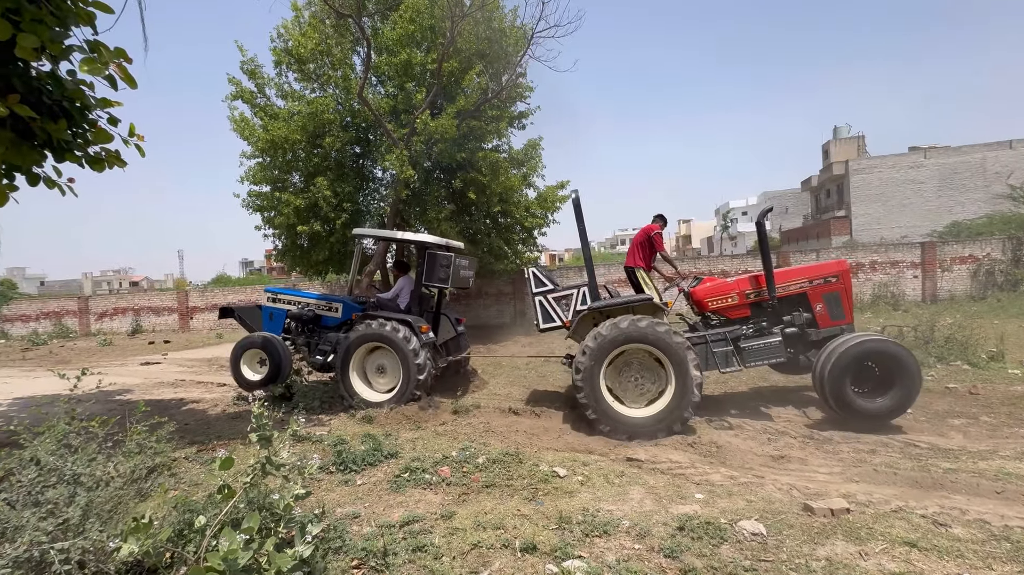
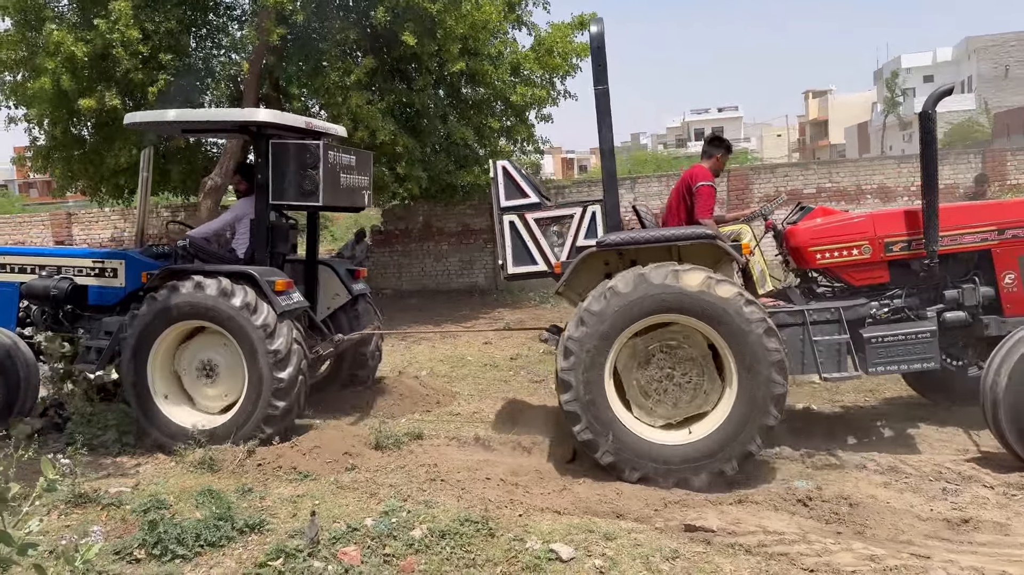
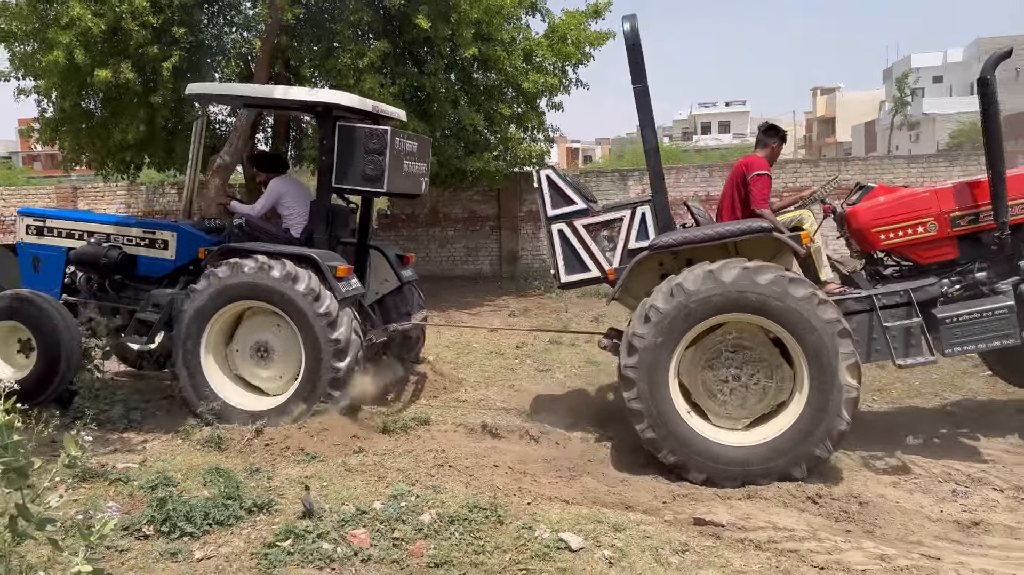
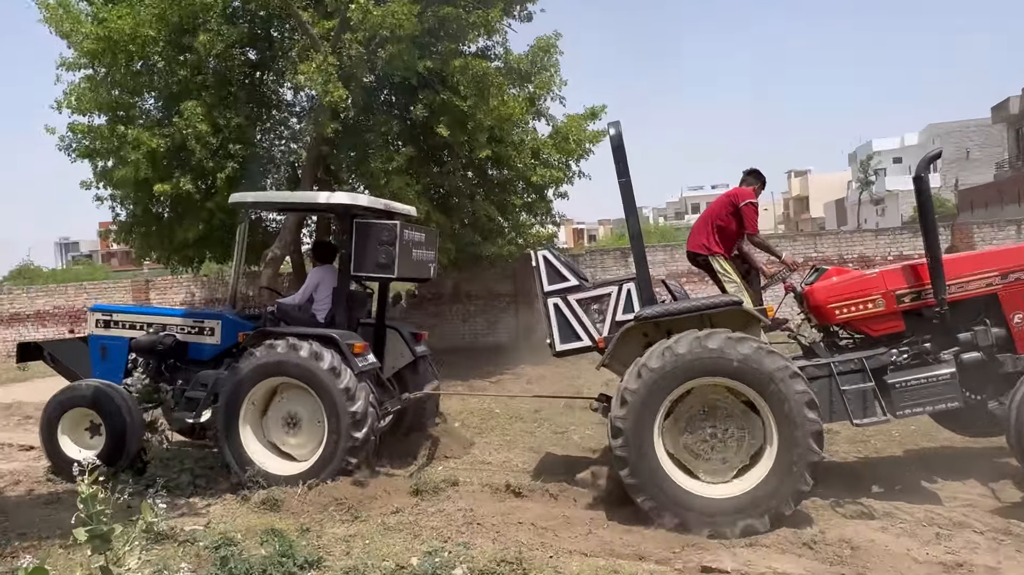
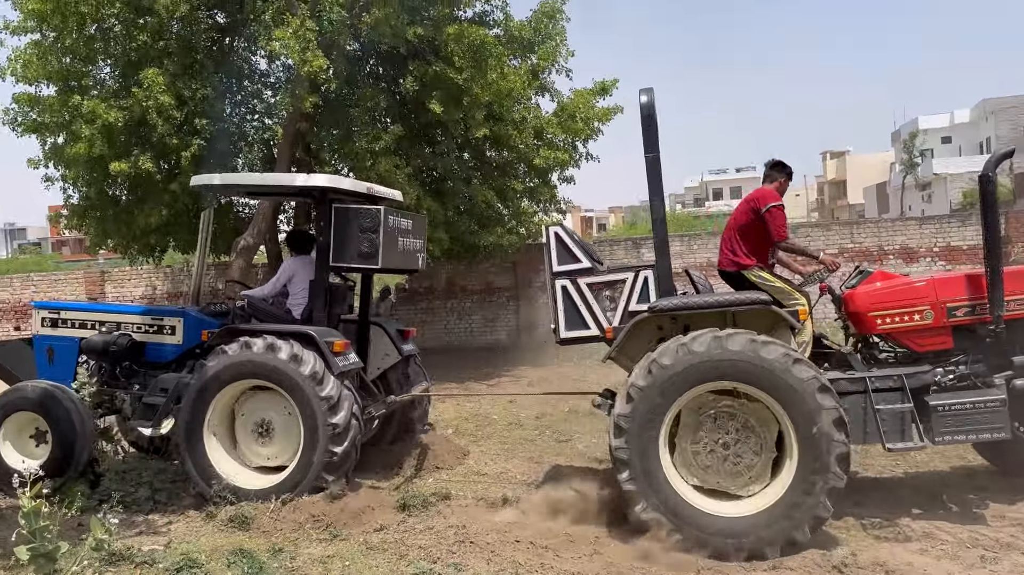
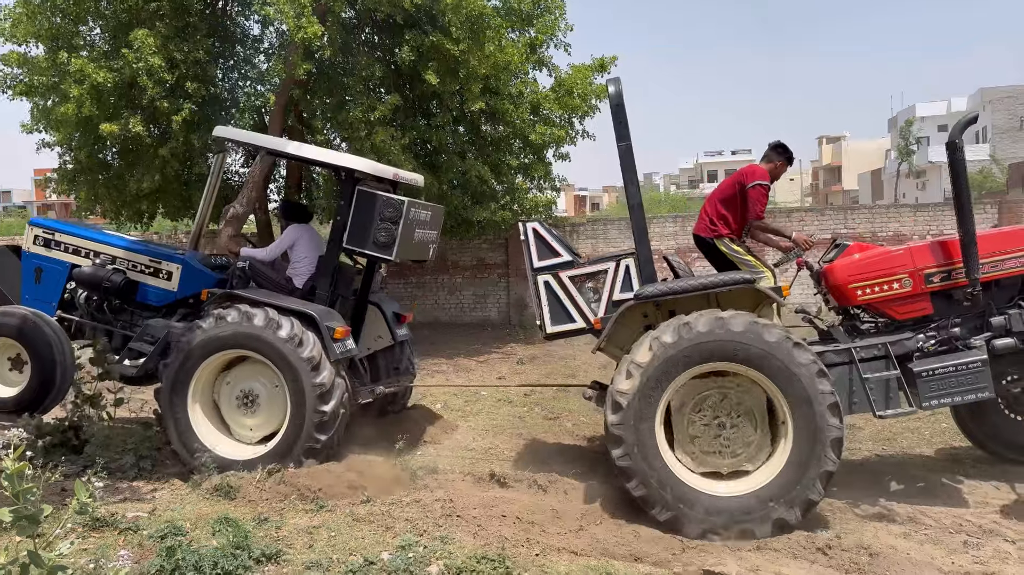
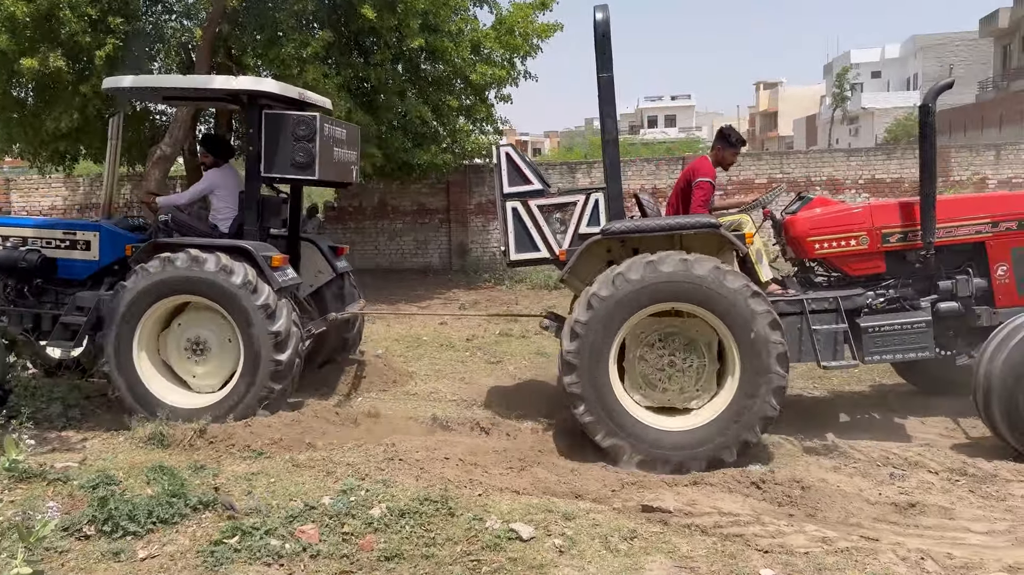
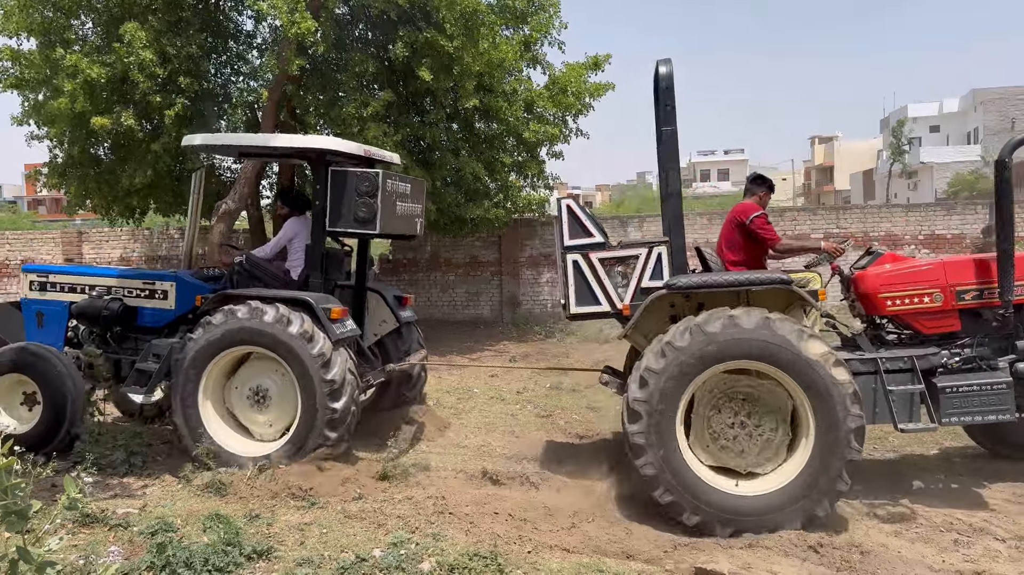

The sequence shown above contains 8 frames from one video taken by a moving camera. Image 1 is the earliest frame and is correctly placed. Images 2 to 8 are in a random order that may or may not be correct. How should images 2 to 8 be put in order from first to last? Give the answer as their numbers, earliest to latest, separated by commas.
4, 5, 6, 8, 2, 3, 7
